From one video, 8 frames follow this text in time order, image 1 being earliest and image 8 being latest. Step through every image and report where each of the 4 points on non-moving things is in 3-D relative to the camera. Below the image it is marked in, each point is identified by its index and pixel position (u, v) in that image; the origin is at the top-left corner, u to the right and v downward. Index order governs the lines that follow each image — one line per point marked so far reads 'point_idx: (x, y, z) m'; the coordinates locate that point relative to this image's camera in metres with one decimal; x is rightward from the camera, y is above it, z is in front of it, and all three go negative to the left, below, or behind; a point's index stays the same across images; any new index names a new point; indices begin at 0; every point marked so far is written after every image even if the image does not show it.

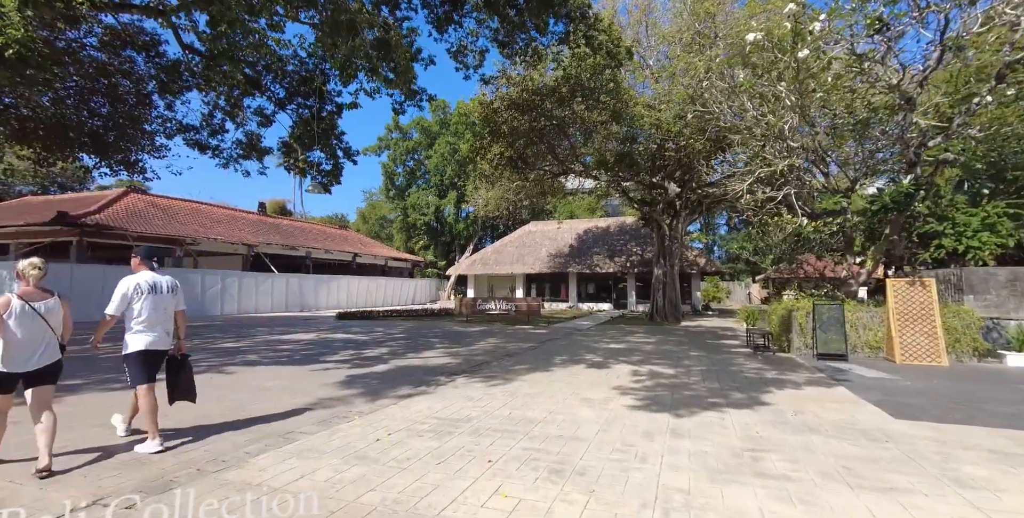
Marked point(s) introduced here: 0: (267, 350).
0: (-4.4, -1.6, +8.2) m
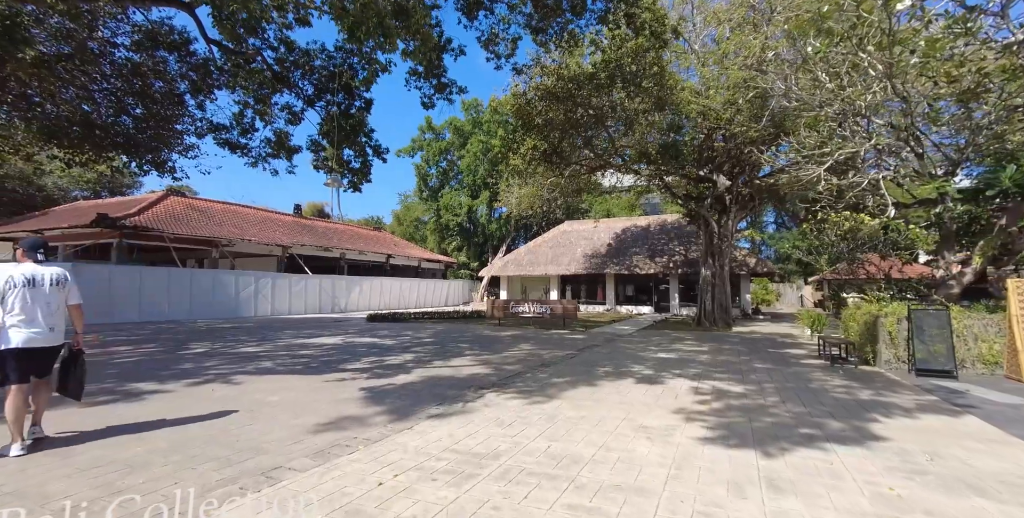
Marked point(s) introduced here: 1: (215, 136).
0: (-3.8, -1.6, +7.7) m
1: (-8.4, +3.5, +13.2) m
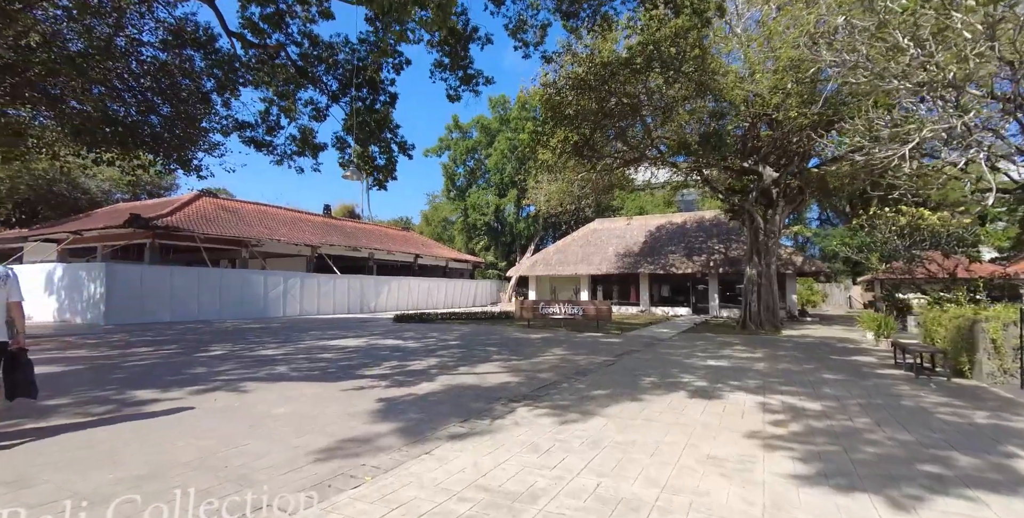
0: (-3.3, -1.6, +7.3) m
1: (-7.6, +3.5, +13.0) m
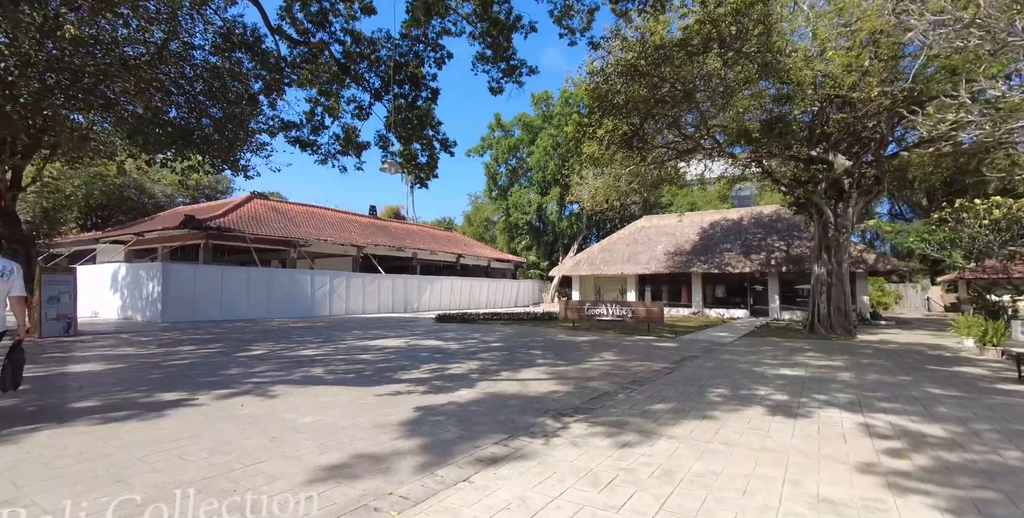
0: (-2.6, -1.5, +7.0) m
1: (-6.4, +3.5, +13.1) m
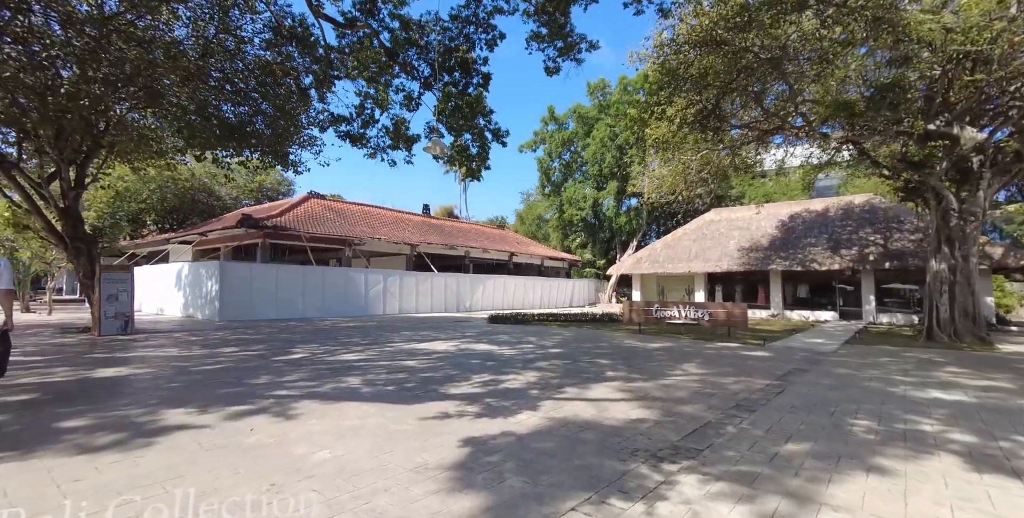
0: (-1.7, -1.5, +6.2) m
1: (-4.8, +3.6, +12.7) m
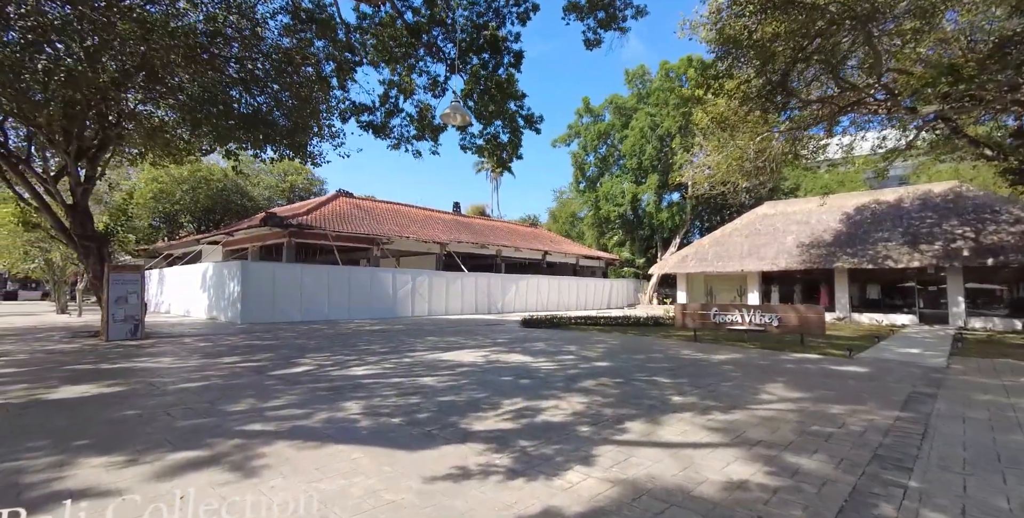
0: (-1.3, -1.4, +5.1) m
1: (-4.0, +3.6, +11.8) m
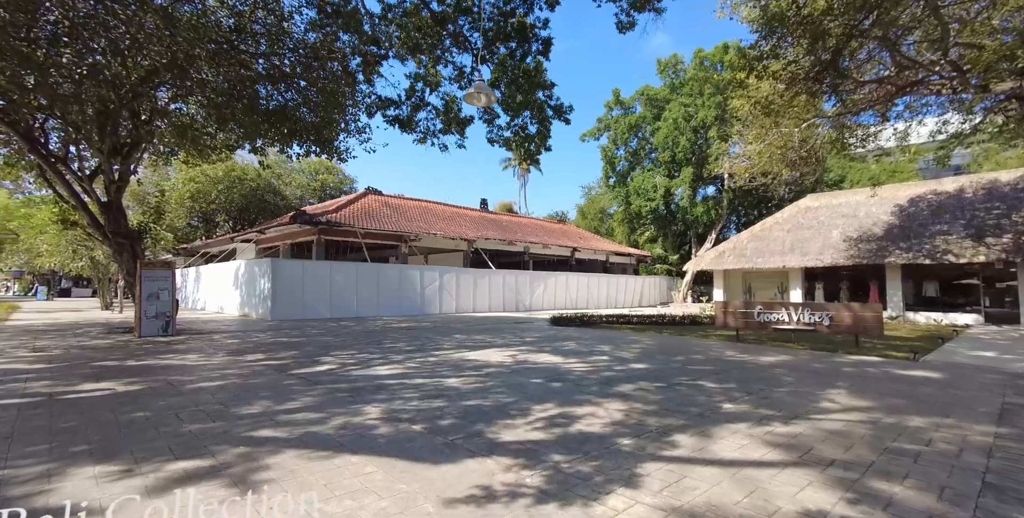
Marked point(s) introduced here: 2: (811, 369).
0: (-1.0, -1.4, +4.8) m
1: (-3.3, +3.7, +11.6) m
2: (+4.3, -1.5, +6.7) m
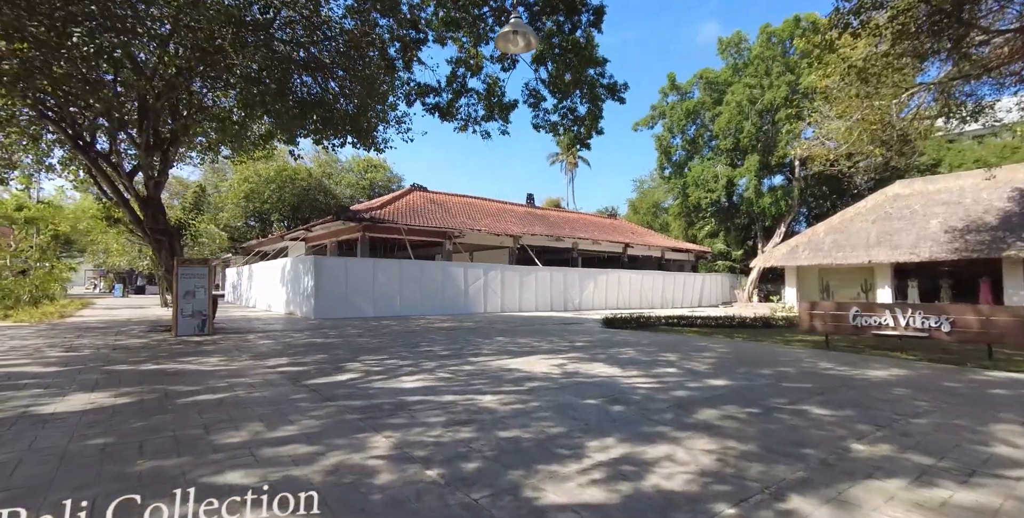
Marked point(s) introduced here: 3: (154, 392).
0: (-0.6, -1.3, +3.9) m
1: (-2.2, +3.8, +10.9) m
2: (+4.9, -1.4, +5.2) m
3: (-3.3, -1.2, +4.3) m
